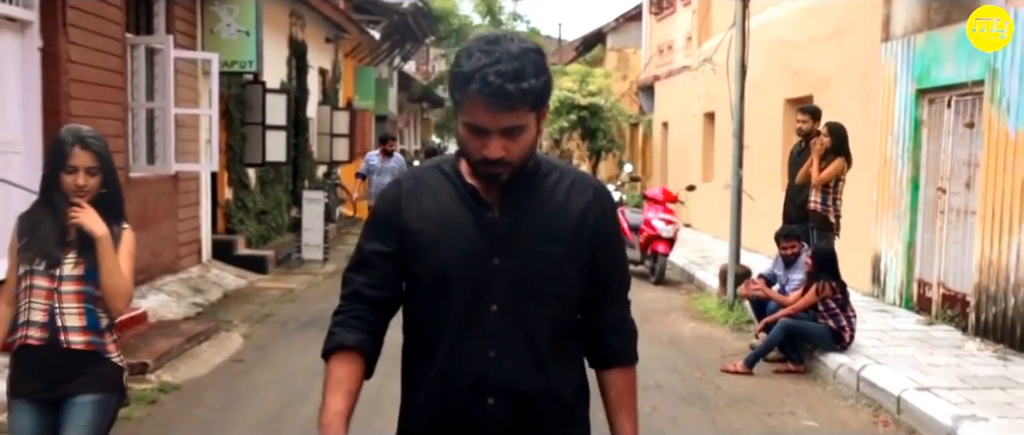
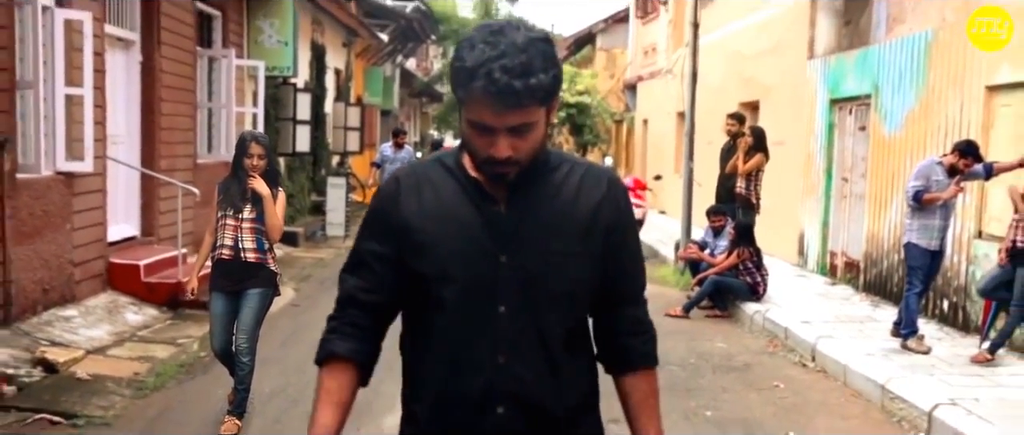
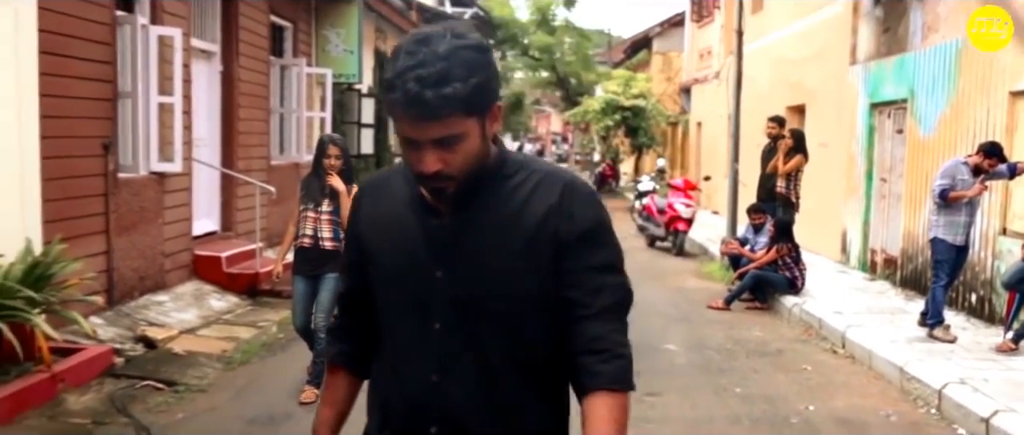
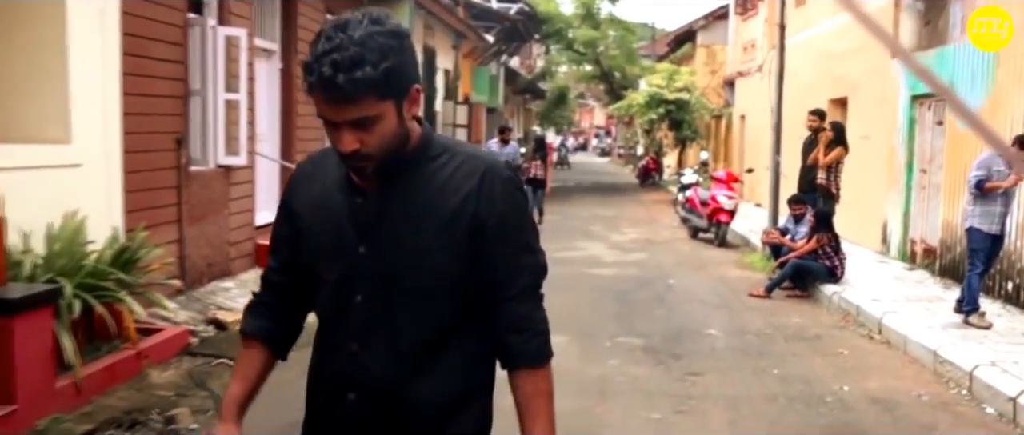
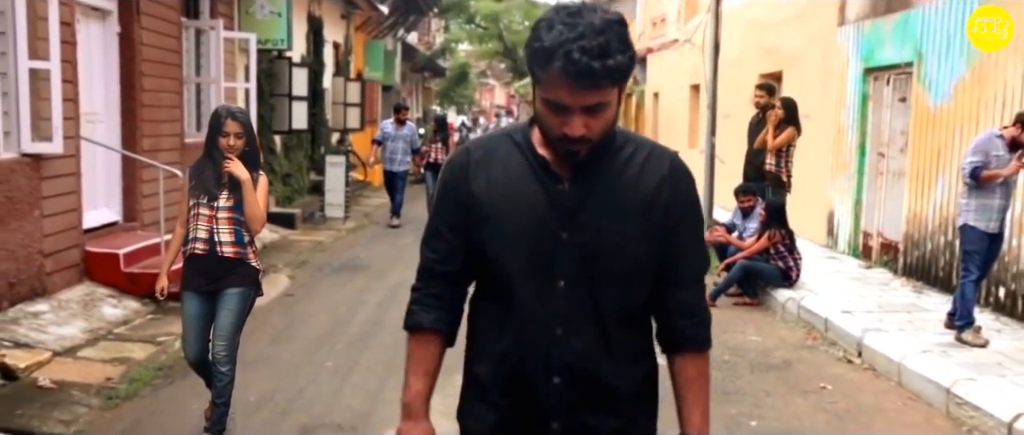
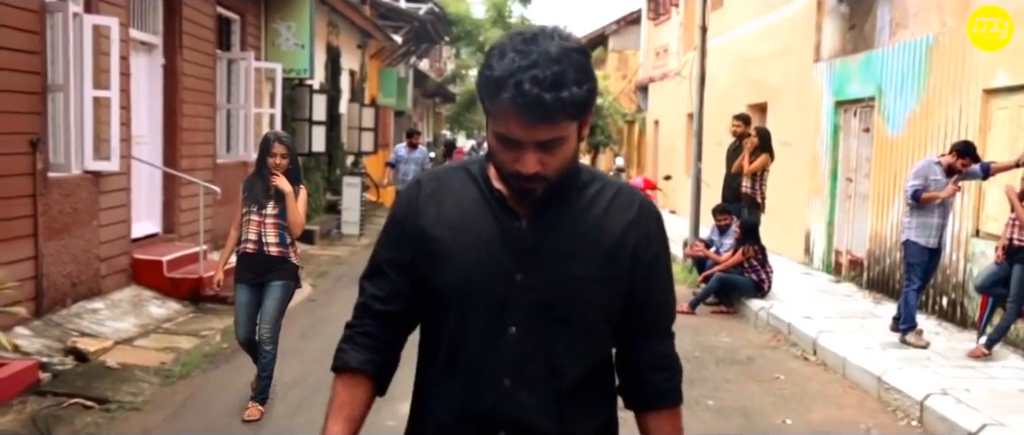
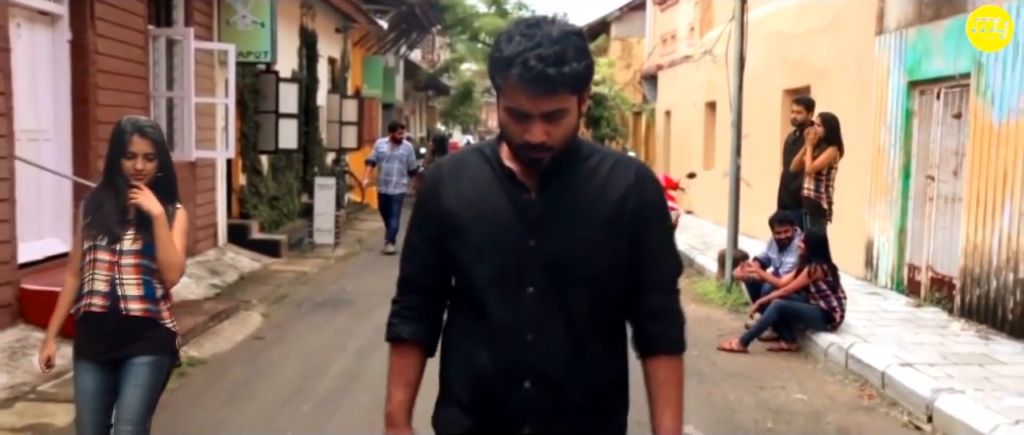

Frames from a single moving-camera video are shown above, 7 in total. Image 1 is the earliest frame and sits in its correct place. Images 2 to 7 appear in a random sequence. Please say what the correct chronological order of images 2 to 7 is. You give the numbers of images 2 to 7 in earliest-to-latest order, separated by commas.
7, 5, 2, 6, 3, 4
